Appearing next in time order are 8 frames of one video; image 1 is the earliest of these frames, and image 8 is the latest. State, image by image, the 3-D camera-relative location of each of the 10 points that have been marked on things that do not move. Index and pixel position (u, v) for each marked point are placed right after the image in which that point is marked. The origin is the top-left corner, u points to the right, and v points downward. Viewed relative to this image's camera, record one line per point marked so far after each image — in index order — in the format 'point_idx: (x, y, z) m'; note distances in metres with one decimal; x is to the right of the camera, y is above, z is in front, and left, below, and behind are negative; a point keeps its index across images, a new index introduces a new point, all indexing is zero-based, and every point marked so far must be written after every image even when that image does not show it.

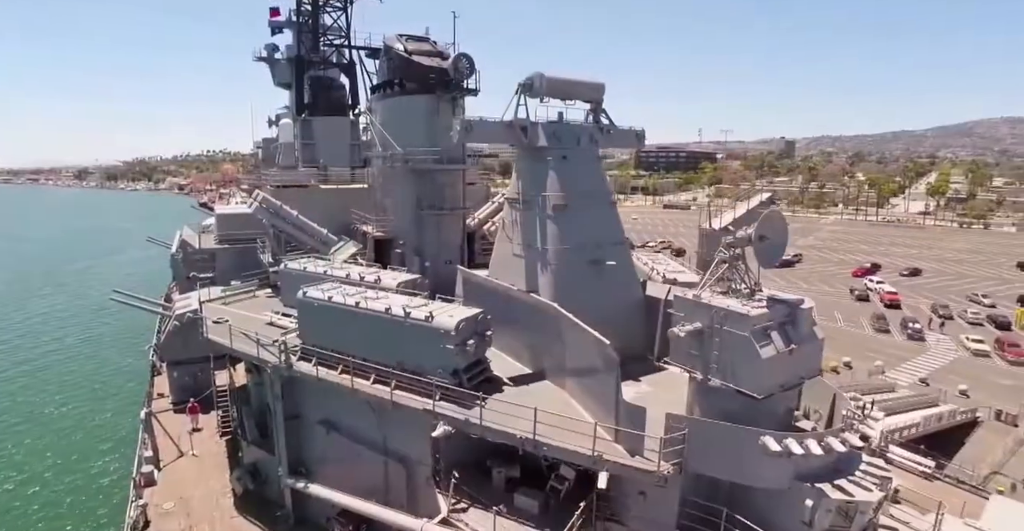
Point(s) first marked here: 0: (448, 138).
0: (-2.0, +4.0, +17.4) m
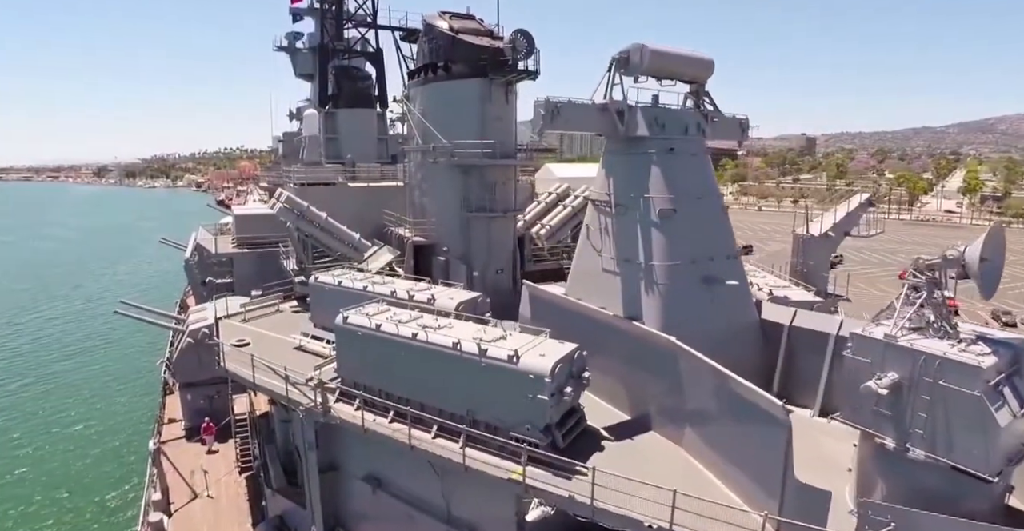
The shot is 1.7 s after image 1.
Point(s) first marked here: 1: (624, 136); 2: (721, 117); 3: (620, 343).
0: (-0.3, +3.7, +15.0) m
1: (+2.0, +2.3, +9.7) m
2: (+4.2, +3.0, +11.1) m
3: (+2.0, -1.3, +9.7) m
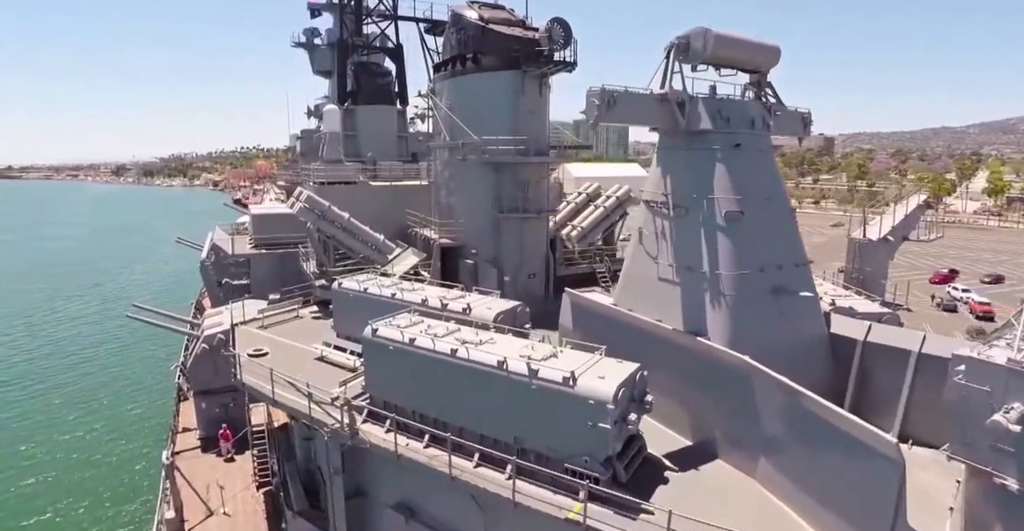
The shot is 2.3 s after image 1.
0: (+0.6, +3.6, +14.1) m
1: (+2.8, +2.1, +8.8) m
2: (+5.0, +2.8, +10.1) m
3: (+2.7, -1.5, +8.7) m
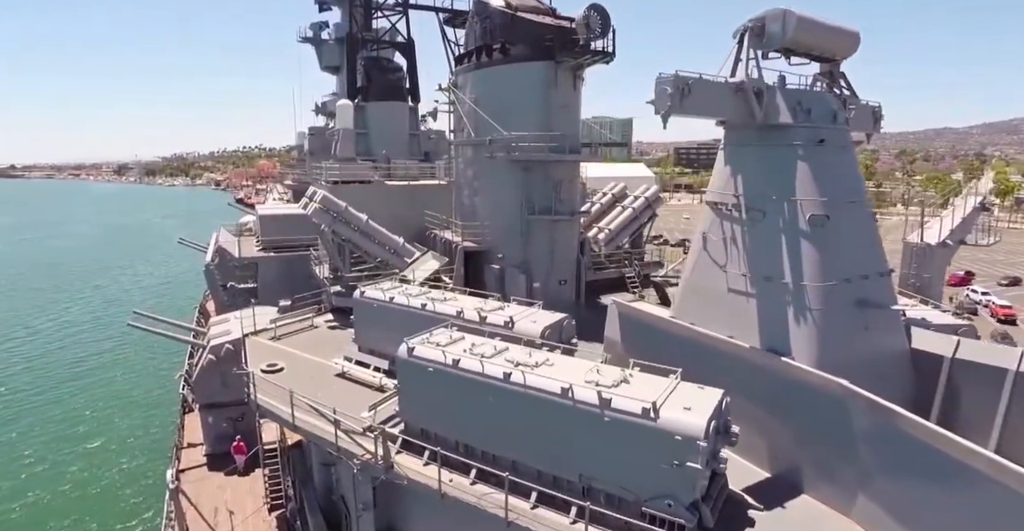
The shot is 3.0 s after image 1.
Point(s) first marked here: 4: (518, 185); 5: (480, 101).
0: (+1.3, +3.5, +13.1) m
1: (+3.5, +2.0, +7.8) m
2: (+5.7, +2.7, +9.1) m
3: (+3.4, -1.6, +7.7) m
4: (+0.1, +1.9, +13.2) m
5: (-0.8, +4.1, +13.7) m
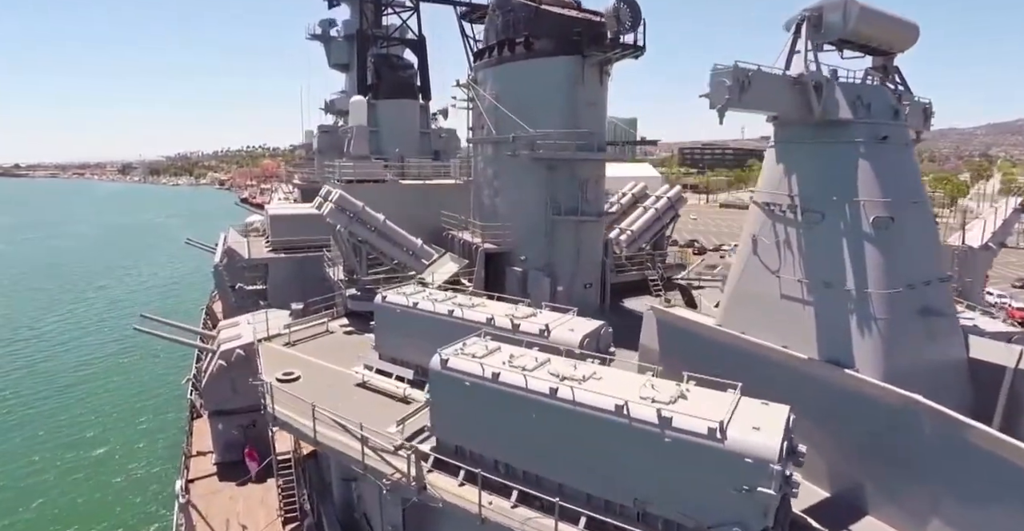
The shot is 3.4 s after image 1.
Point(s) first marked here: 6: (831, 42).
0: (+1.8, +3.4, +12.6) m
1: (+4.0, +1.9, +7.2) m
2: (+6.2, +2.6, +8.6) m
3: (+3.9, -1.7, +7.2) m
4: (+0.7, +1.8, +12.7) m
5: (-0.2, +4.1, +13.2) m
6: (+4.3, +3.1, +7.4) m
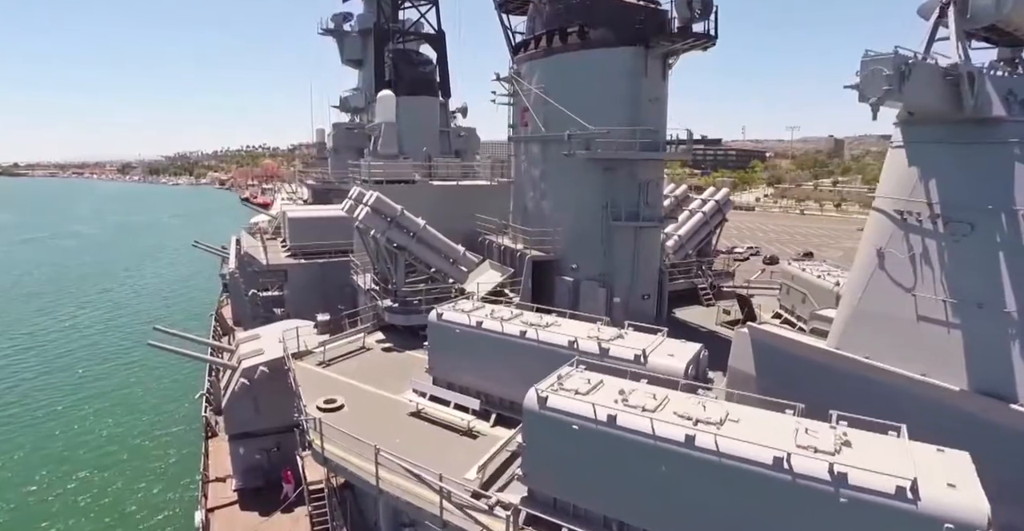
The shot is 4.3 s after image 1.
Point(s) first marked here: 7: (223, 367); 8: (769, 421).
0: (+3.0, +3.2, +11.5) m
1: (+5.1, +1.7, +6.2) m
2: (+7.4, +2.4, +7.5) m
3: (+5.0, -1.9, +6.1) m
4: (+1.8, +1.6, +11.6) m
5: (+0.9, +3.8, +12.1) m
6: (+5.4, +2.8, +6.4) m
7: (-6.7, -2.4, +12.7) m
8: (+2.4, -1.5, +5.3) m
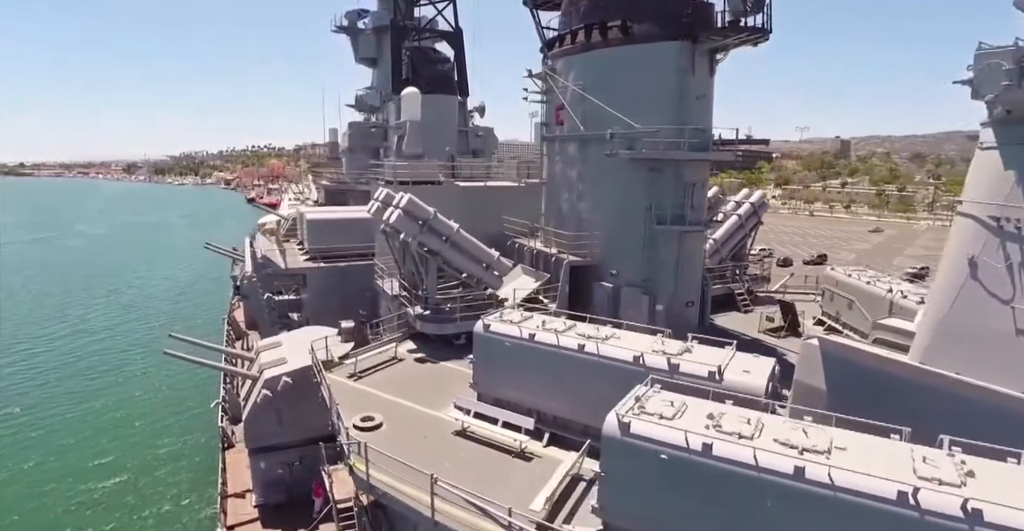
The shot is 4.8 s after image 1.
0: (+3.7, +3.1, +11.0) m
1: (+5.9, +1.6, +5.6) m
2: (+8.1, +2.3, +6.9) m
3: (+5.8, -2.0, +5.5) m
4: (+2.6, +1.5, +11.1) m
5: (+1.7, +3.7, +11.6) m
6: (+6.1, +2.7, +5.8) m
7: (-5.9, -2.4, +12.2) m
8: (+3.1, -1.6, +4.7) m
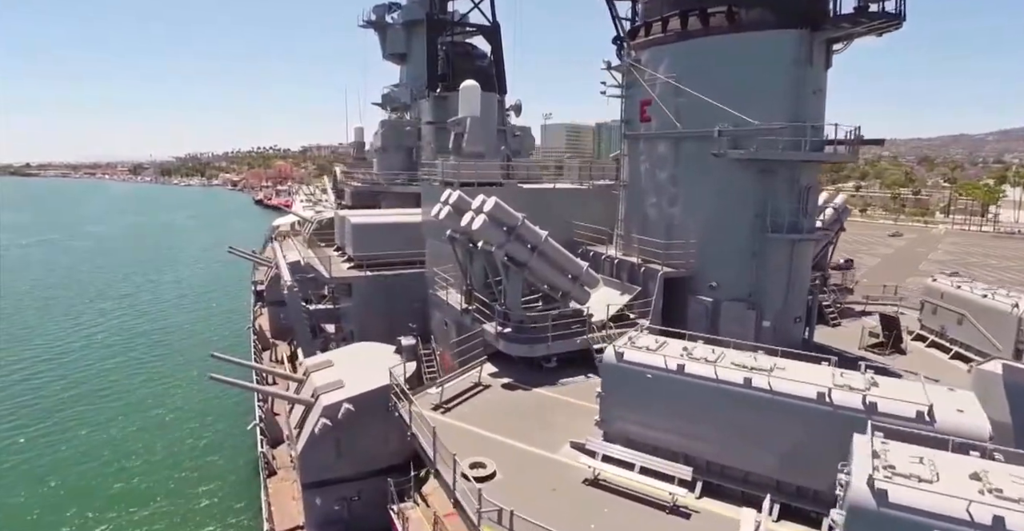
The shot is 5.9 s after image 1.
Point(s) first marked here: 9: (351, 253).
0: (+5.4, +2.9, +9.9) m
1: (+7.6, +1.4, +4.5) m
2: (+9.8, +2.1, +5.9) m
3: (+7.4, -2.2, +4.4) m
4: (+4.3, +1.3, +10.0) m
5: (+3.4, +3.5, +10.5) m
6: (+7.8, +2.5, +4.7) m
7: (-4.2, -2.6, +11.1) m
8: (+4.8, -1.8, +3.6) m
9: (-4.8, +0.4, +16.5) m
